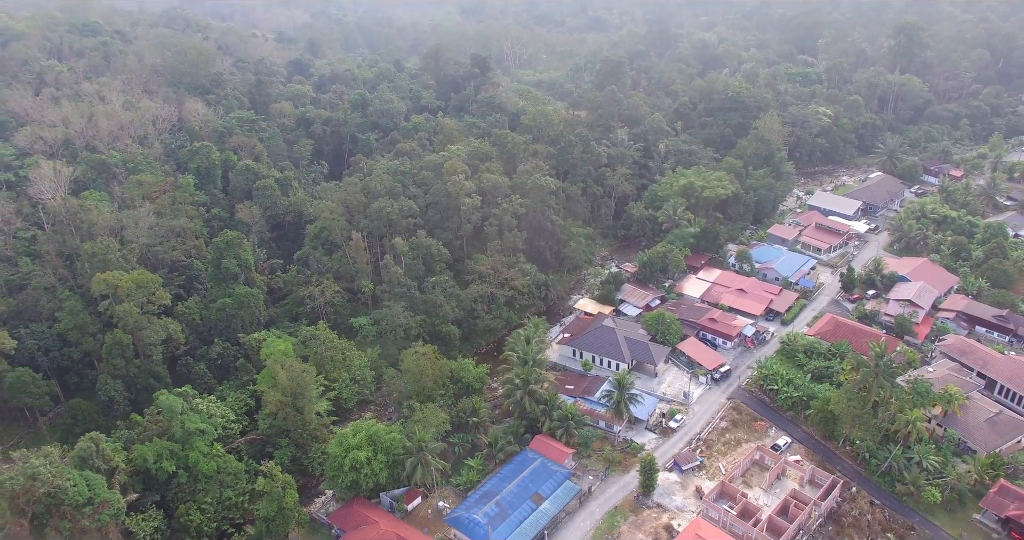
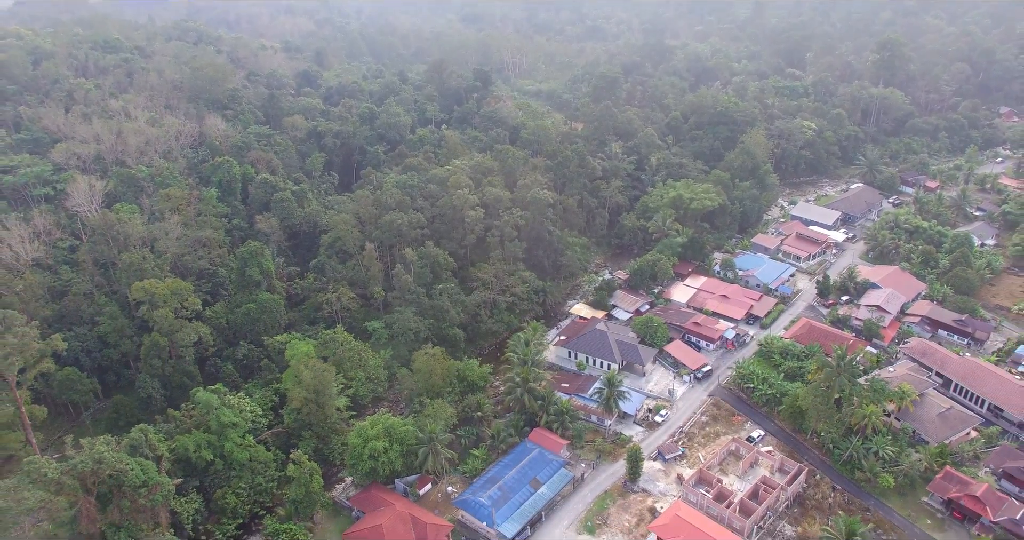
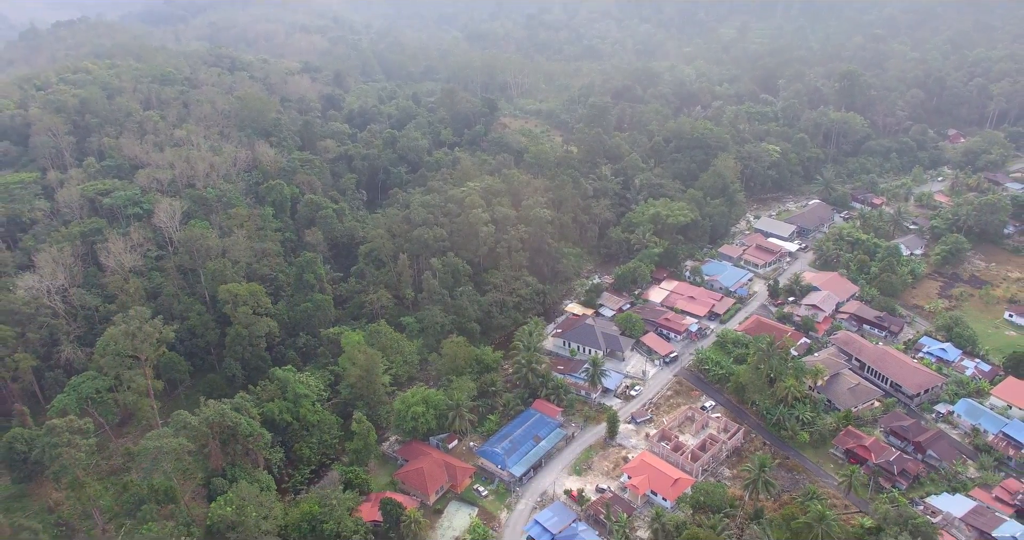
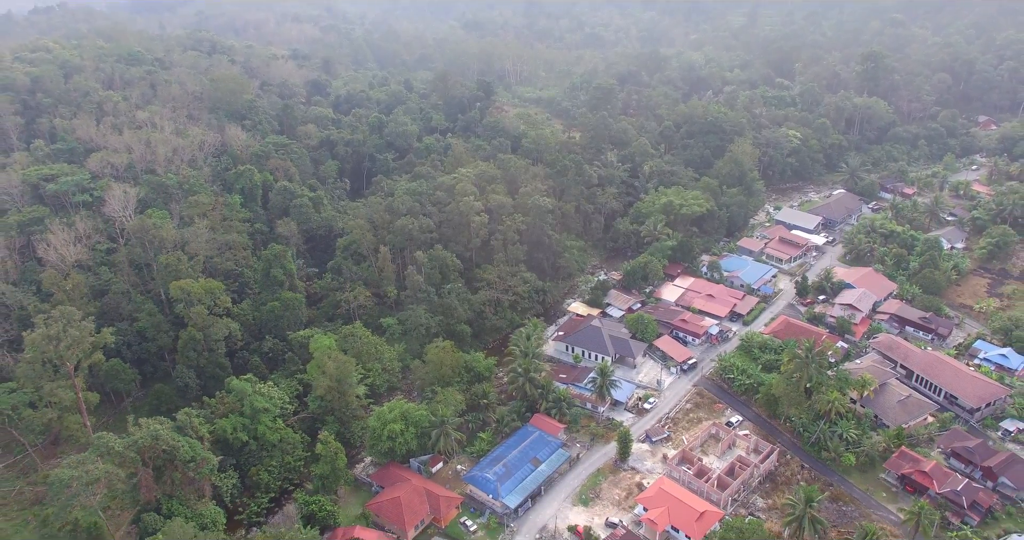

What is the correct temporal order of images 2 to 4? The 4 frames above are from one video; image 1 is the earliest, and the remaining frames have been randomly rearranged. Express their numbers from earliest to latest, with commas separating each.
2, 4, 3
